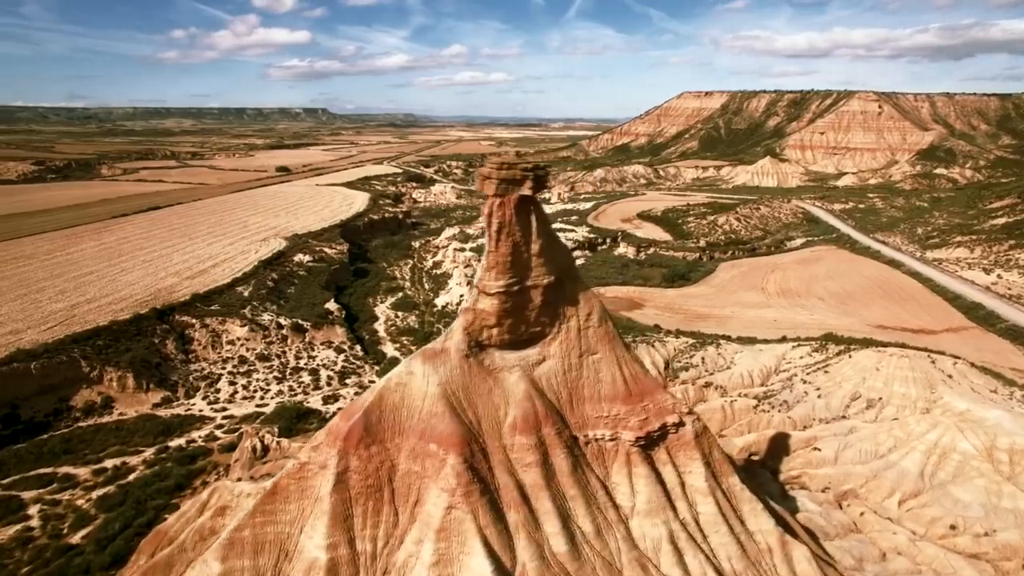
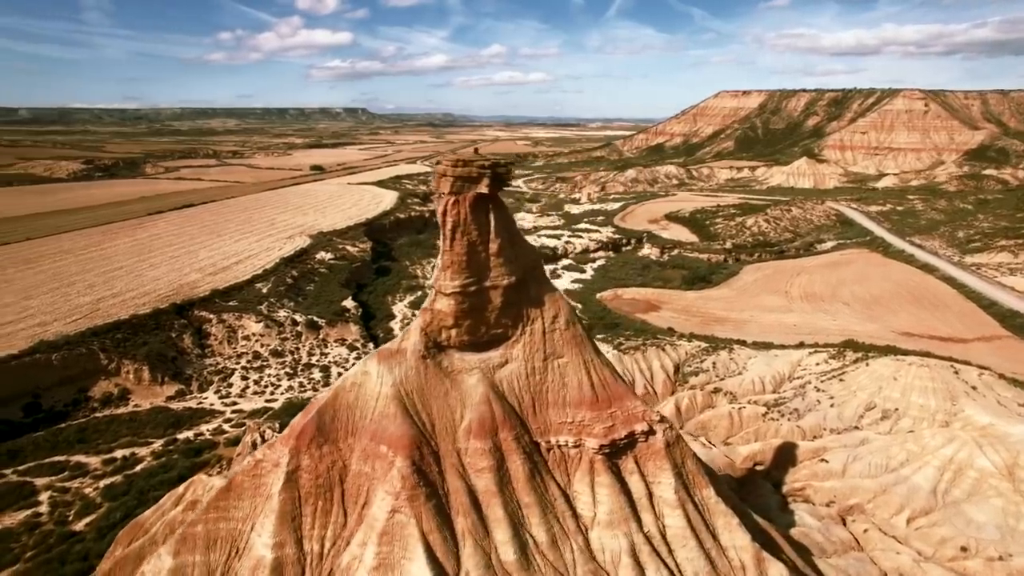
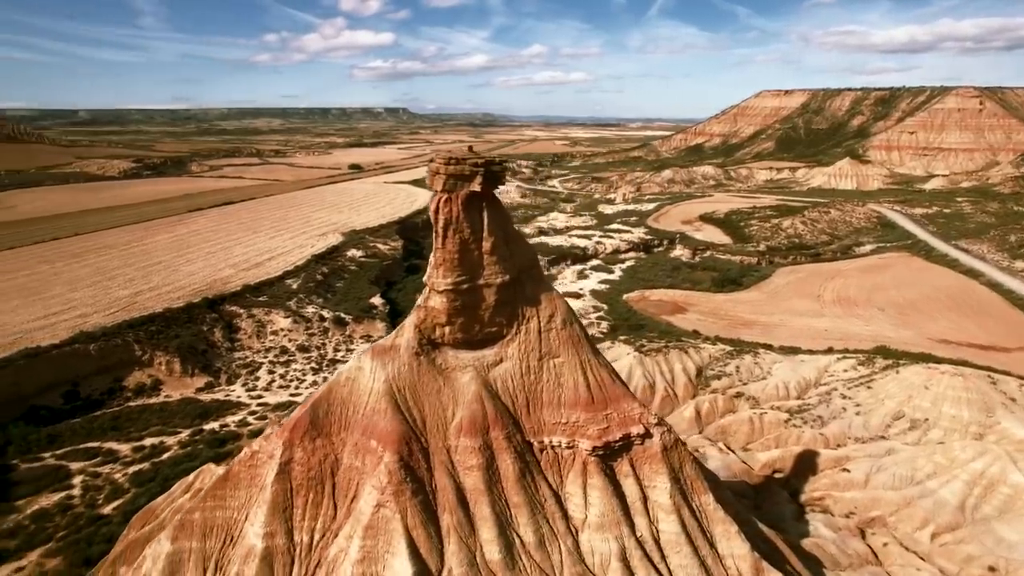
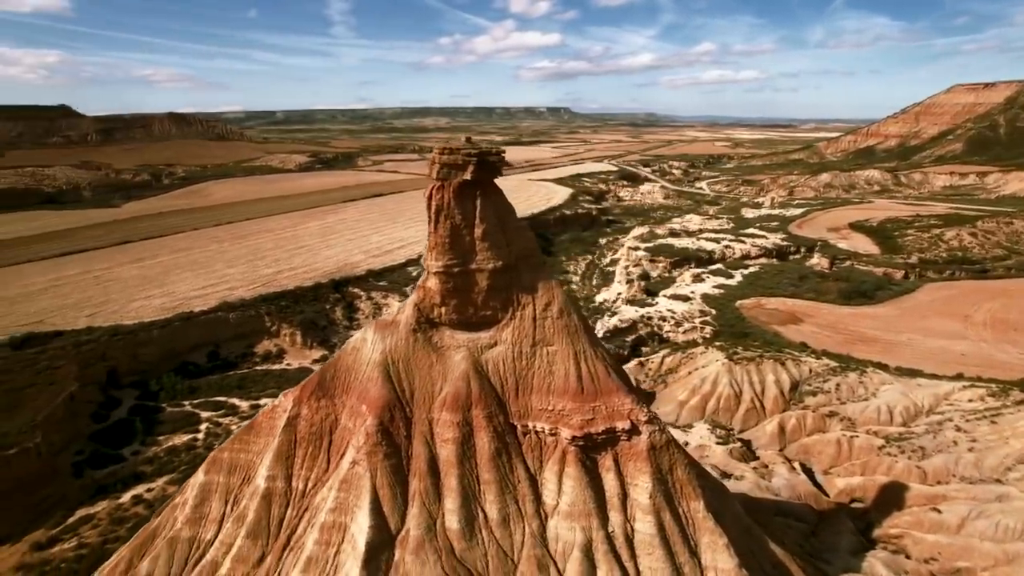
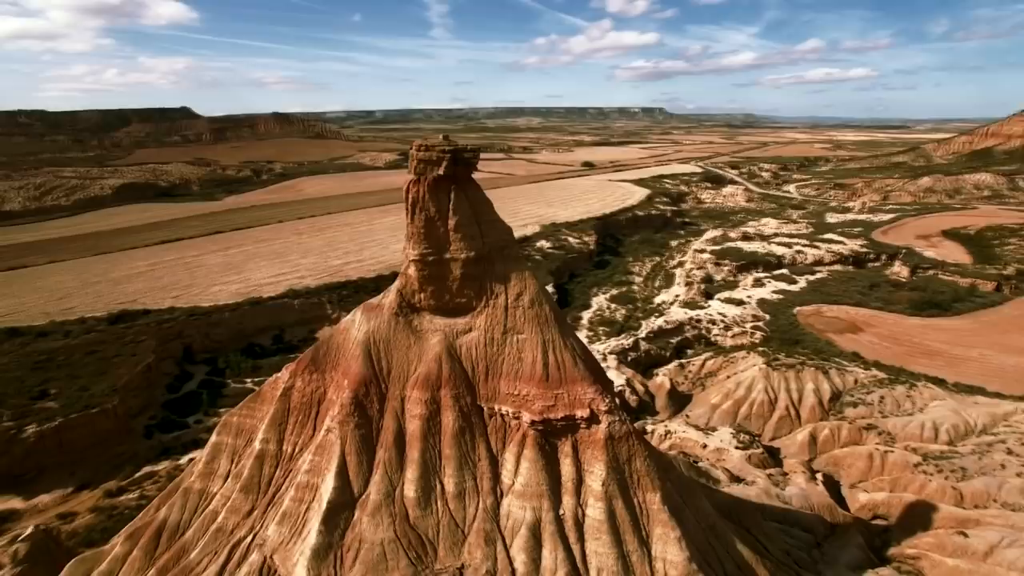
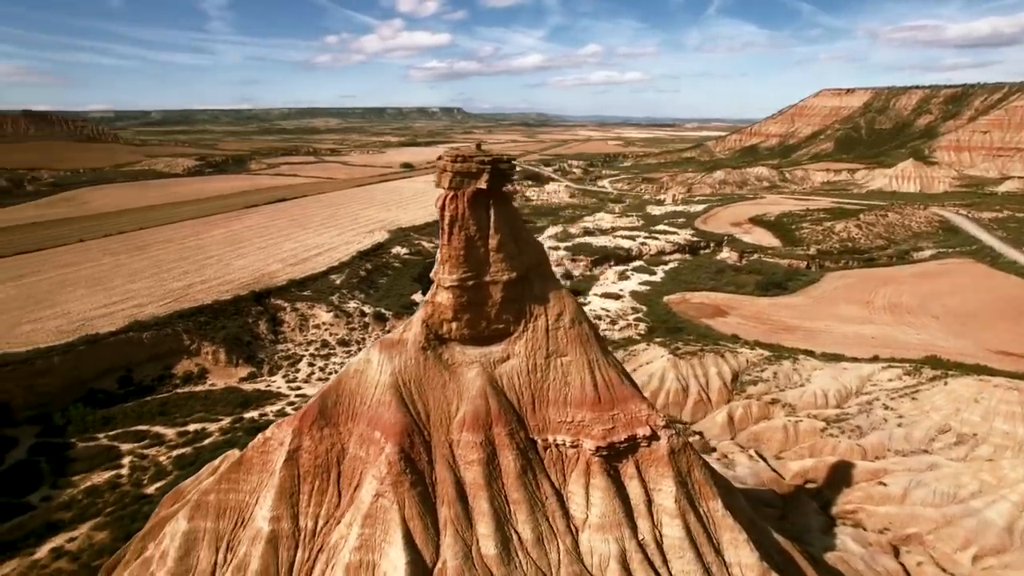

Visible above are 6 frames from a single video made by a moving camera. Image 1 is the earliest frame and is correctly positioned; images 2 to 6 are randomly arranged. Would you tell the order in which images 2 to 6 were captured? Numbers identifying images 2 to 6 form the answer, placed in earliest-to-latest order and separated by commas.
2, 3, 6, 4, 5
